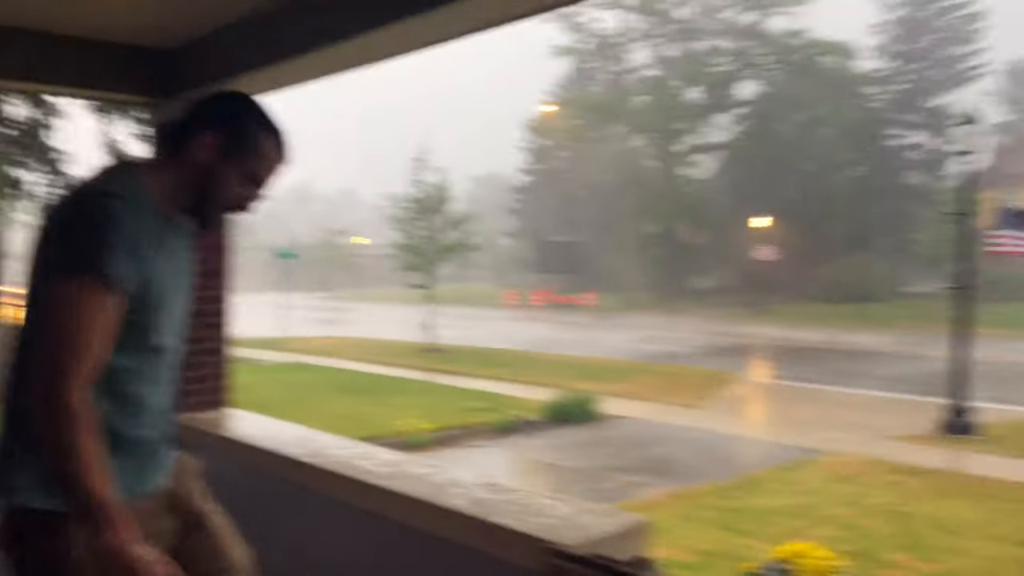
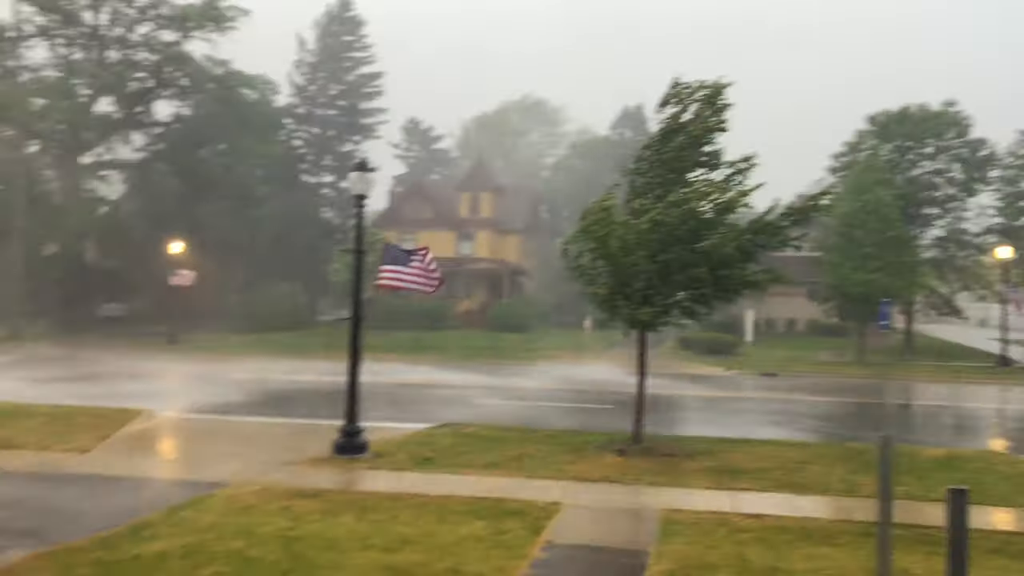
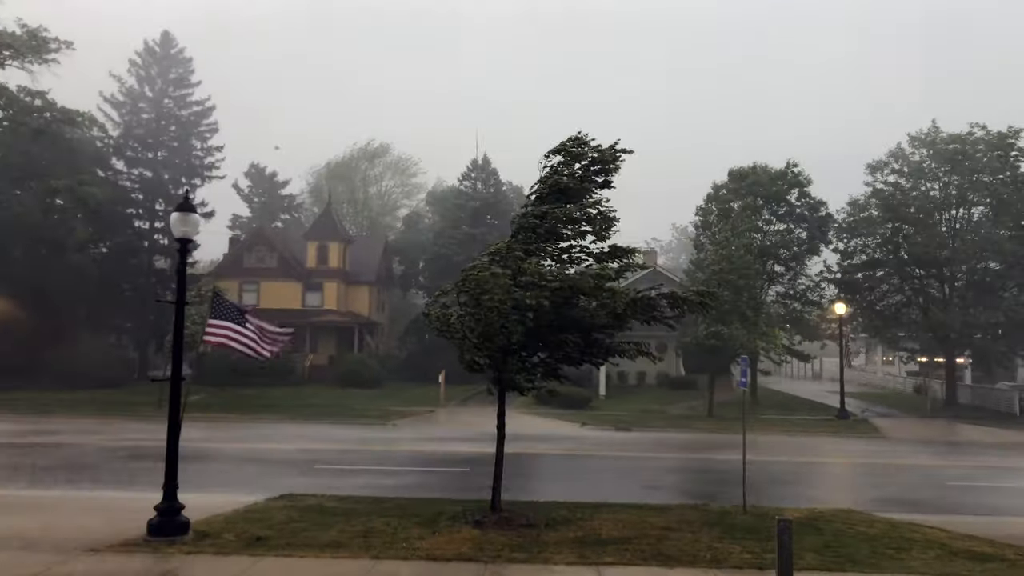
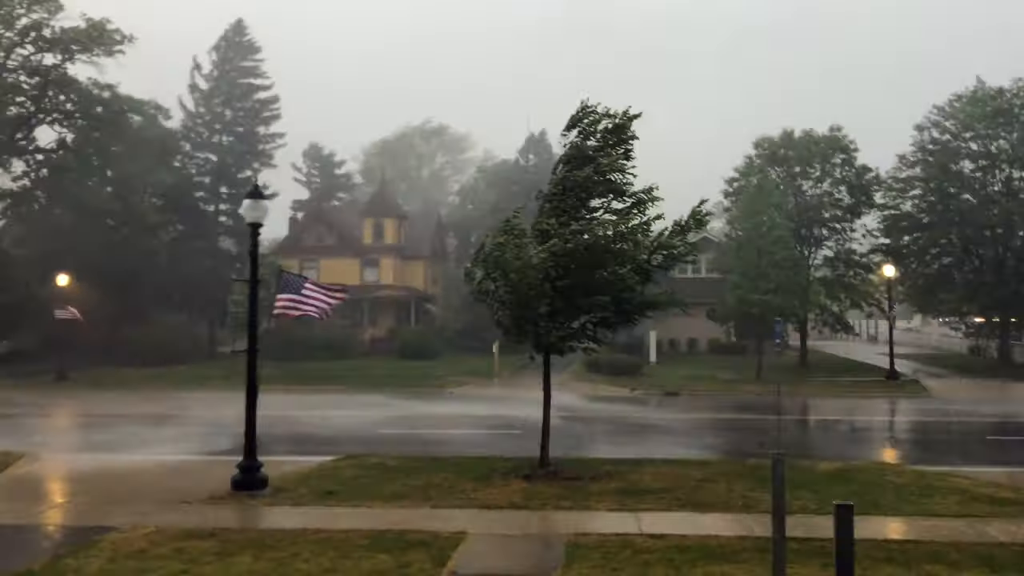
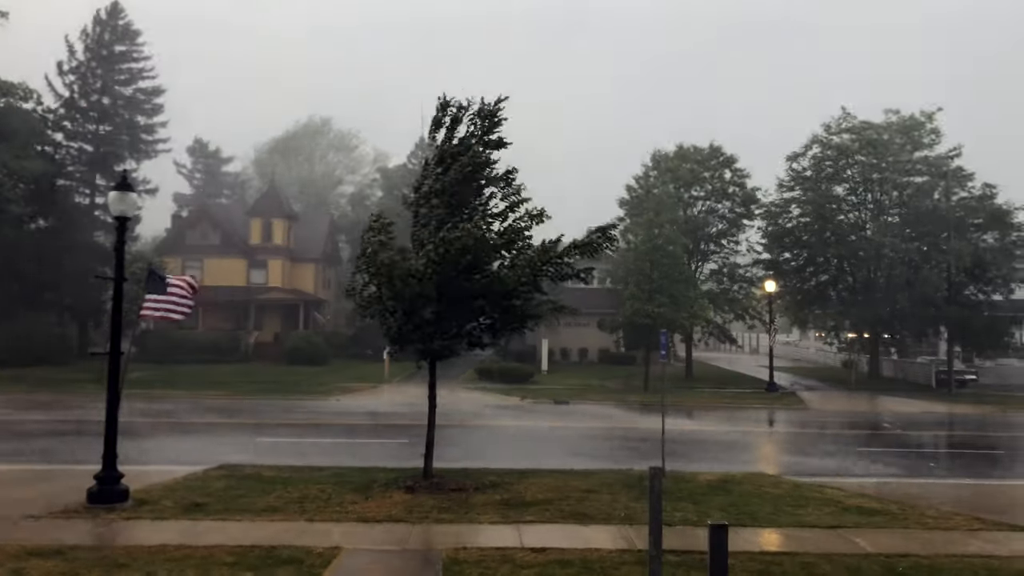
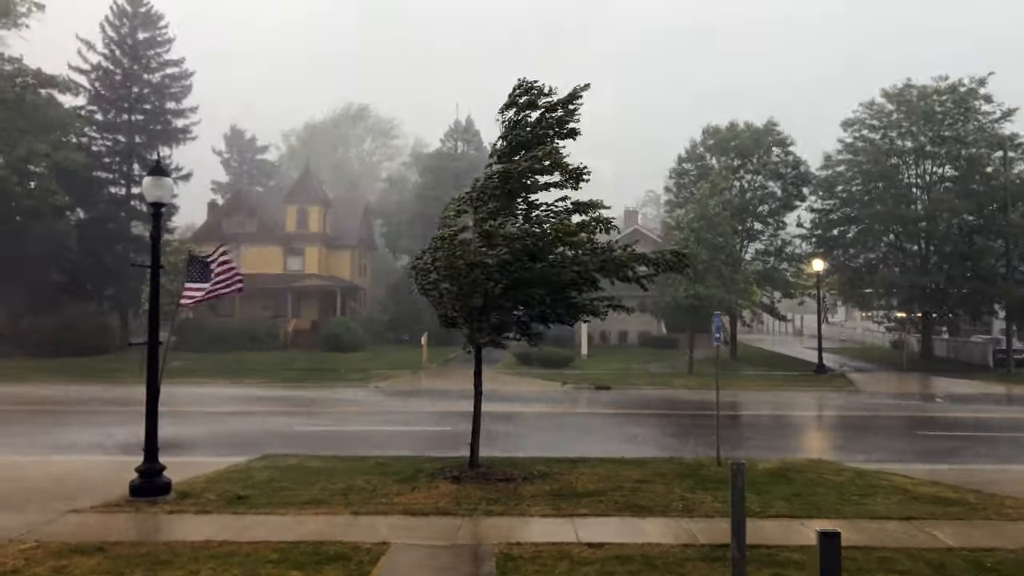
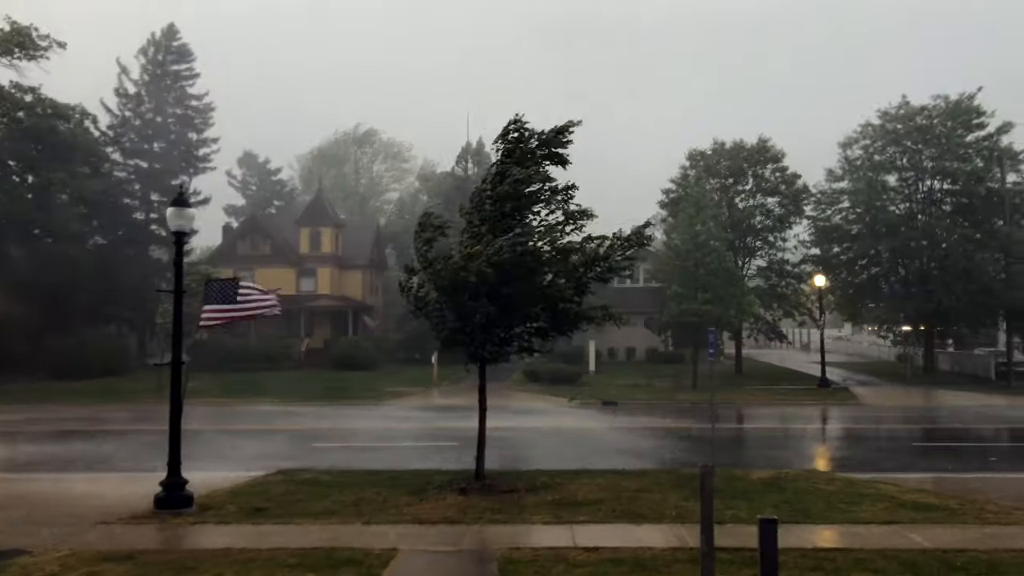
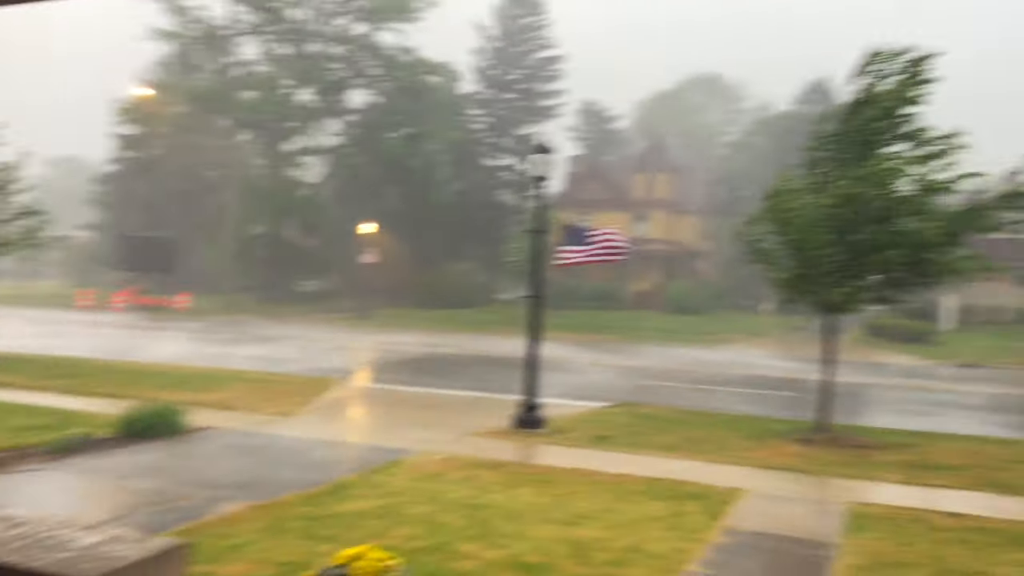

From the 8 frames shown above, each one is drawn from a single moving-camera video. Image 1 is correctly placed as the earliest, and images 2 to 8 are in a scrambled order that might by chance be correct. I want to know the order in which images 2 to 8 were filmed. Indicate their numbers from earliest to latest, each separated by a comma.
8, 2, 4, 7, 5, 6, 3
